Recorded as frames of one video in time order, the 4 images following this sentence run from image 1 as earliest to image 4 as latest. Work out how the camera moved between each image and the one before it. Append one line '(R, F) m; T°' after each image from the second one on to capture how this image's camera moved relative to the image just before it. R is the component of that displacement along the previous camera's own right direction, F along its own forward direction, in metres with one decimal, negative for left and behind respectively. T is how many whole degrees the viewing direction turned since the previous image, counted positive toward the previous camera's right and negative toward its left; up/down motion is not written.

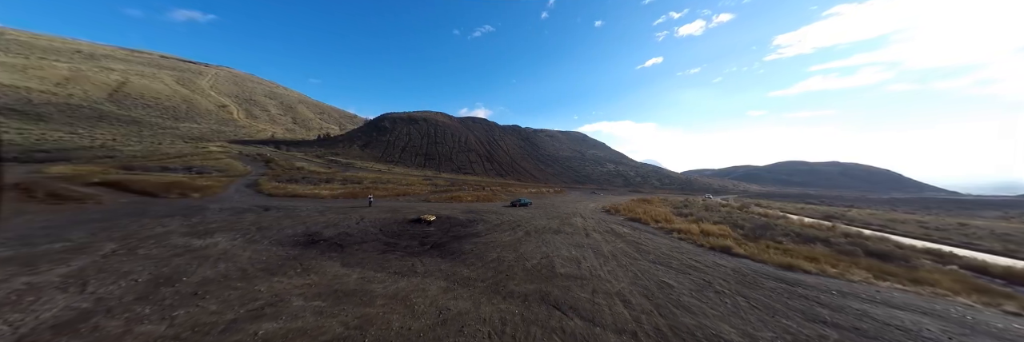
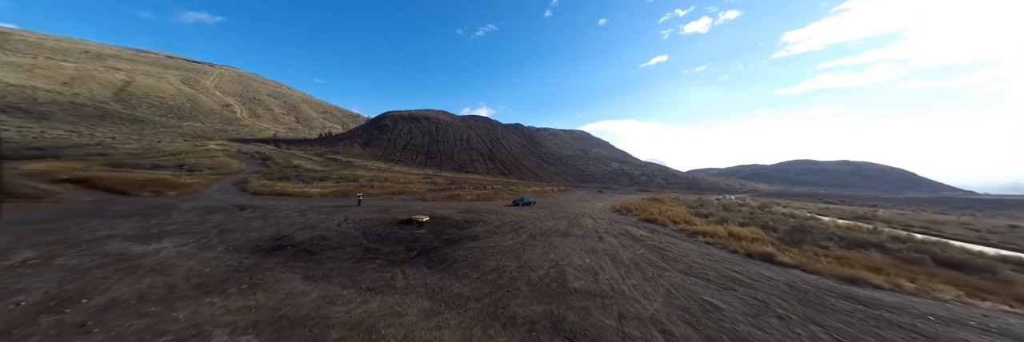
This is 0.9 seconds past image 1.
(0.0, +2.4) m; -1°
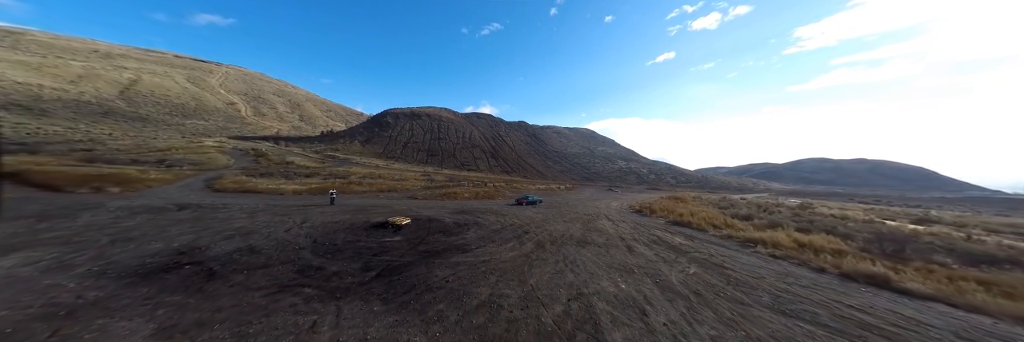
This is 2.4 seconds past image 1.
(+0.1, +4.0) m; -1°
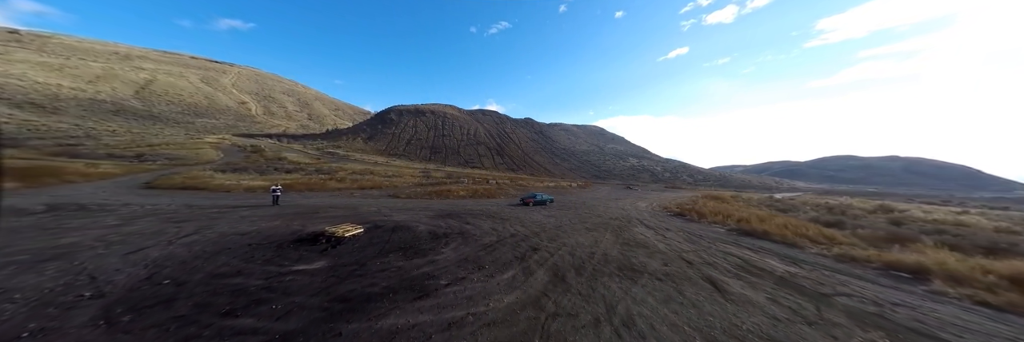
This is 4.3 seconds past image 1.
(+0.2, +5.4) m; -2°
